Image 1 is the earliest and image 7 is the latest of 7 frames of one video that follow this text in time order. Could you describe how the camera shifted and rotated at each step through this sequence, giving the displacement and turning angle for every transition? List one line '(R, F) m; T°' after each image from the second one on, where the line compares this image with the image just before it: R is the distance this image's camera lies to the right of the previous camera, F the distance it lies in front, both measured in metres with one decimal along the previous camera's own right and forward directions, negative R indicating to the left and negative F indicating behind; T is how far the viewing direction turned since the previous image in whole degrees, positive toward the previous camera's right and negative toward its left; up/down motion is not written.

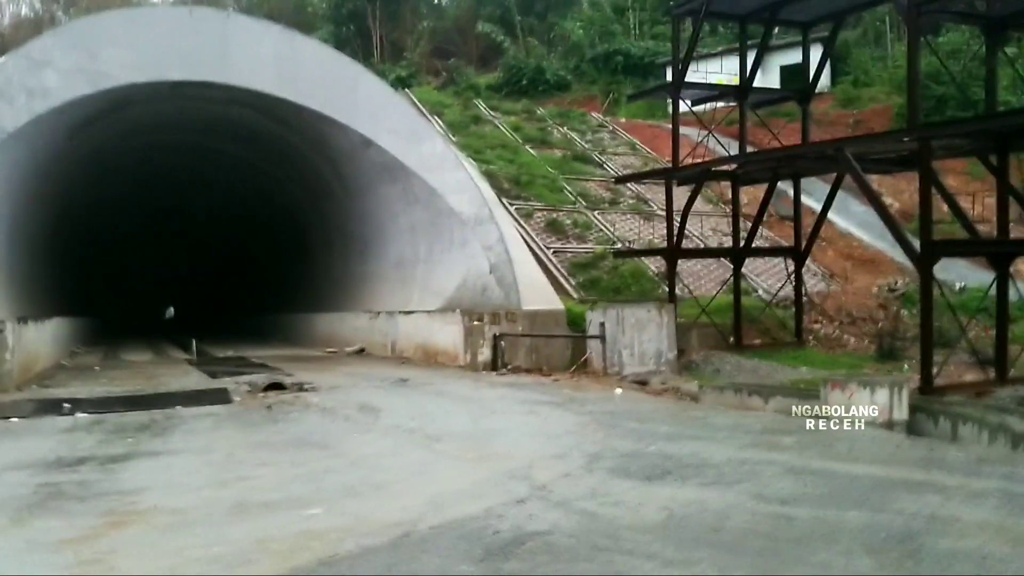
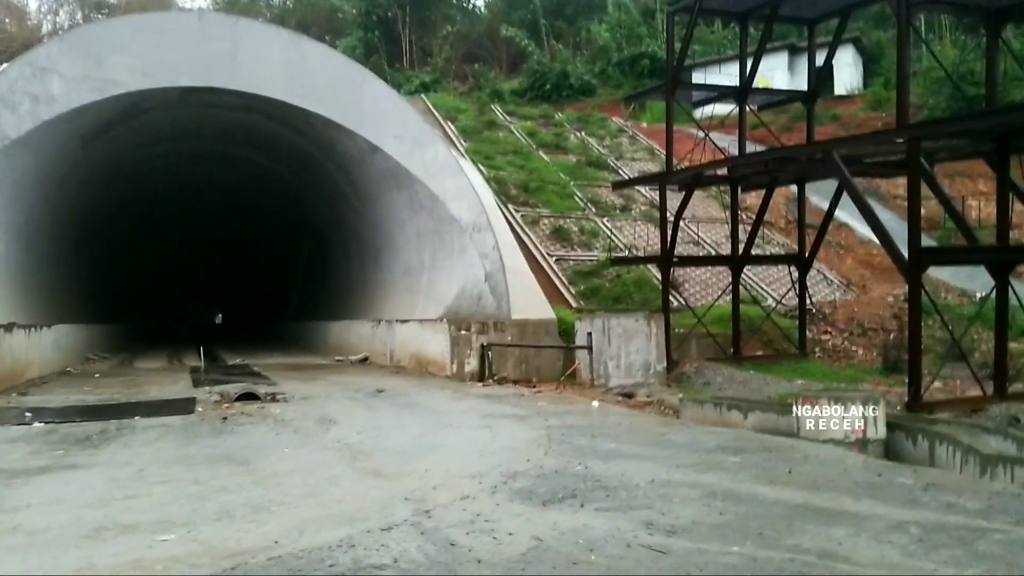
(+0.8, +0.3) m; -3°
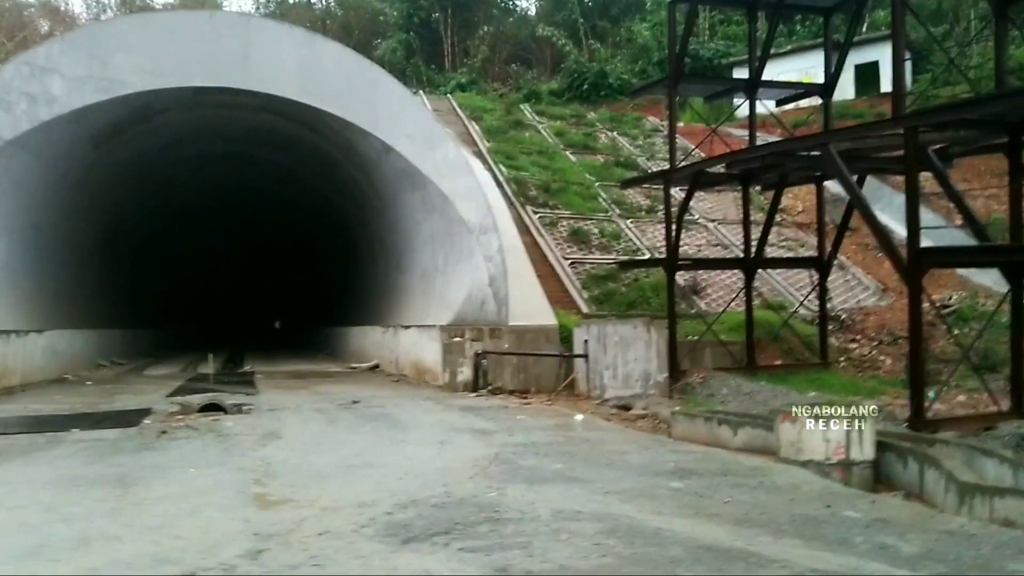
(+1.0, +0.7) m; -4°
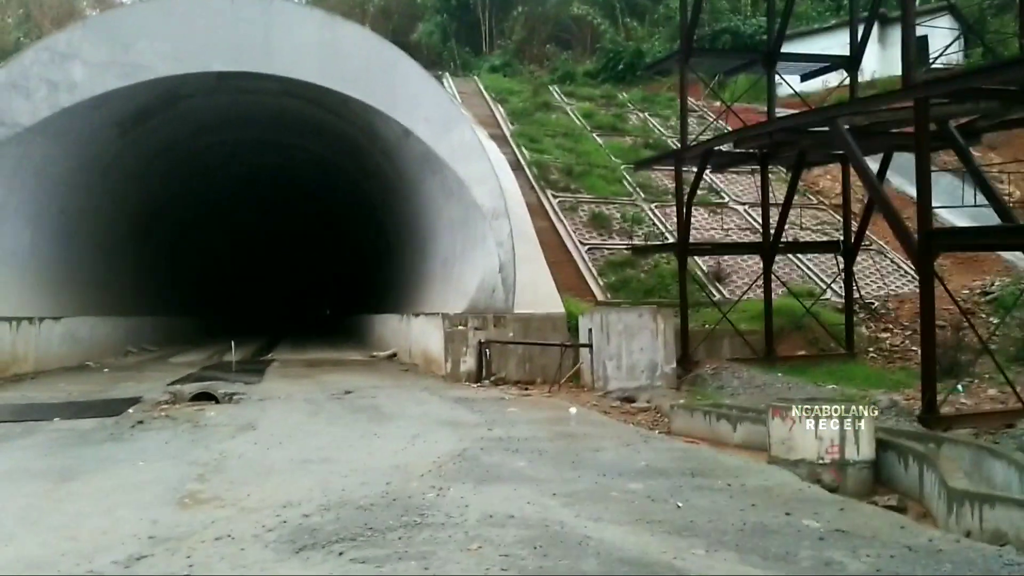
(+0.6, +0.4) m; -4°
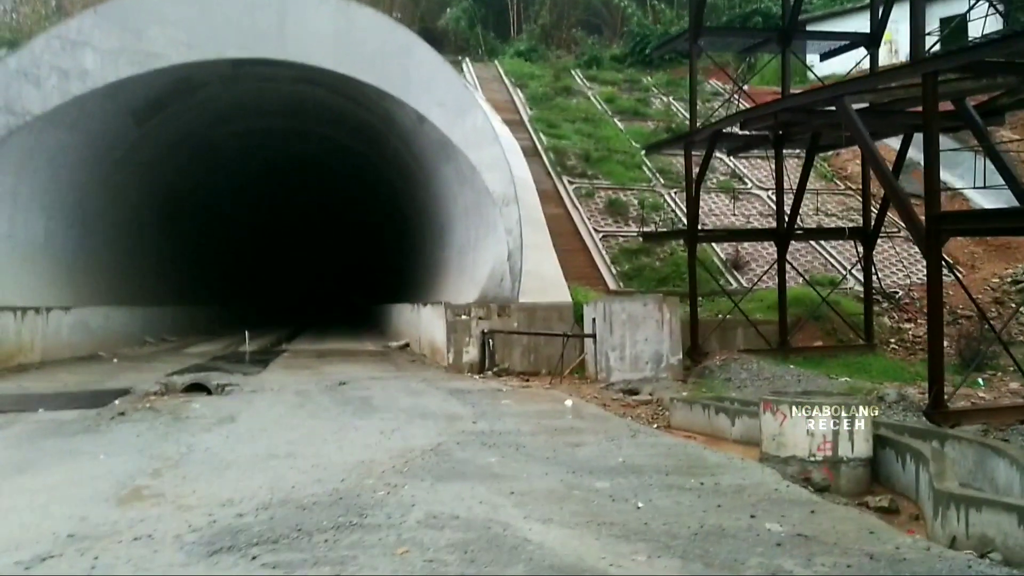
(+0.5, +0.3) m; -3°
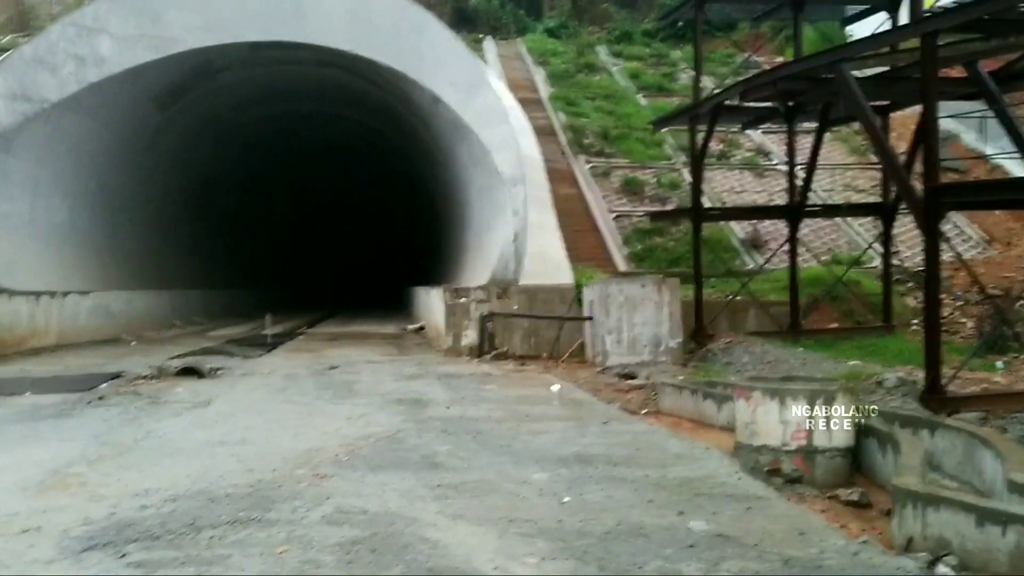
(+0.6, +0.3) m; -3°
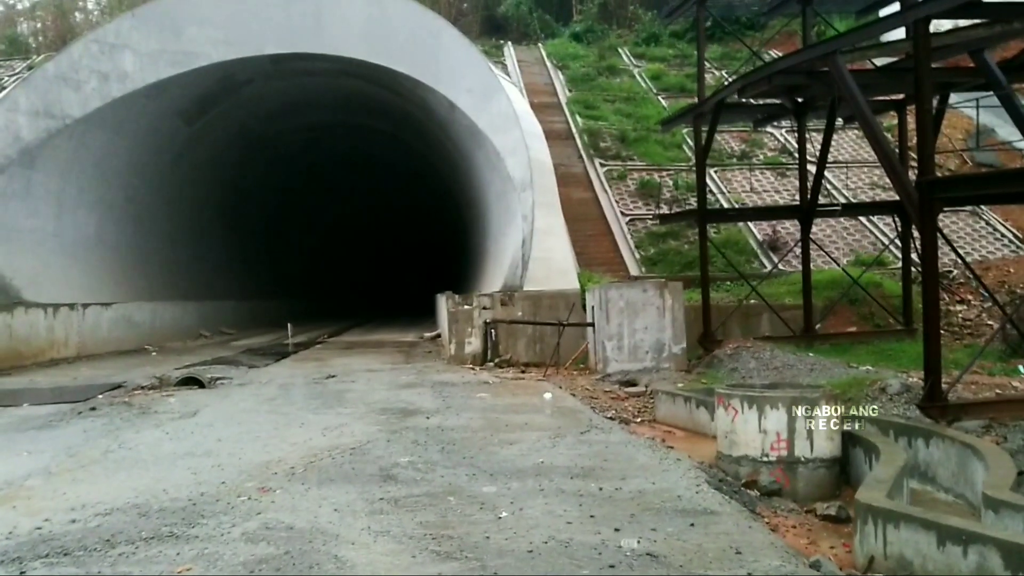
(+0.5, +0.2) m; -3°
